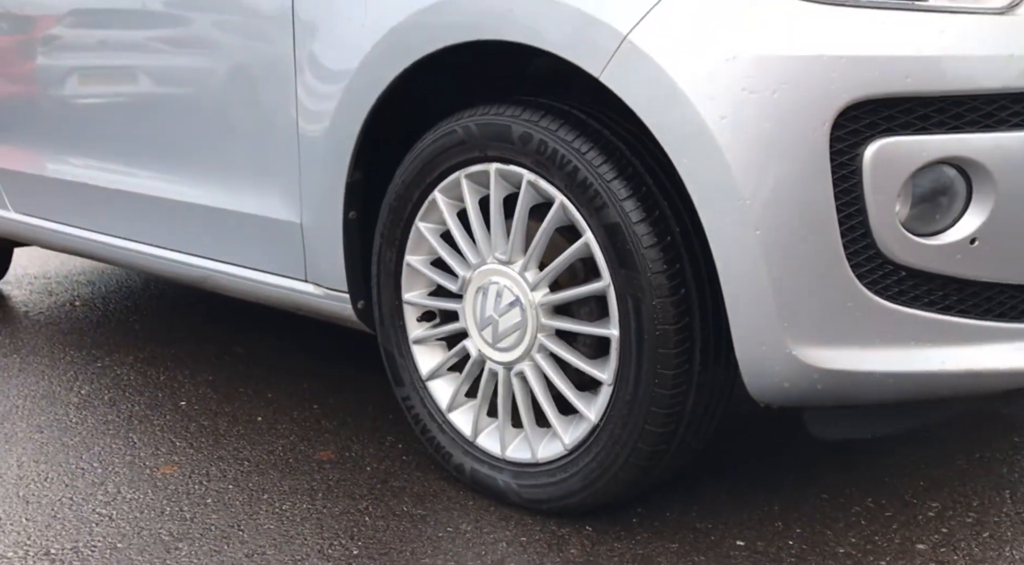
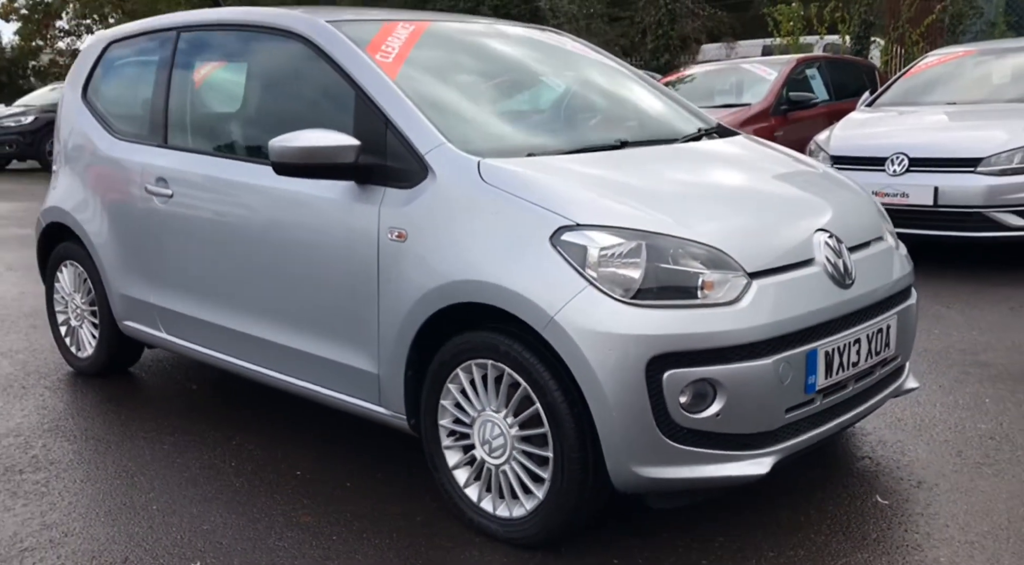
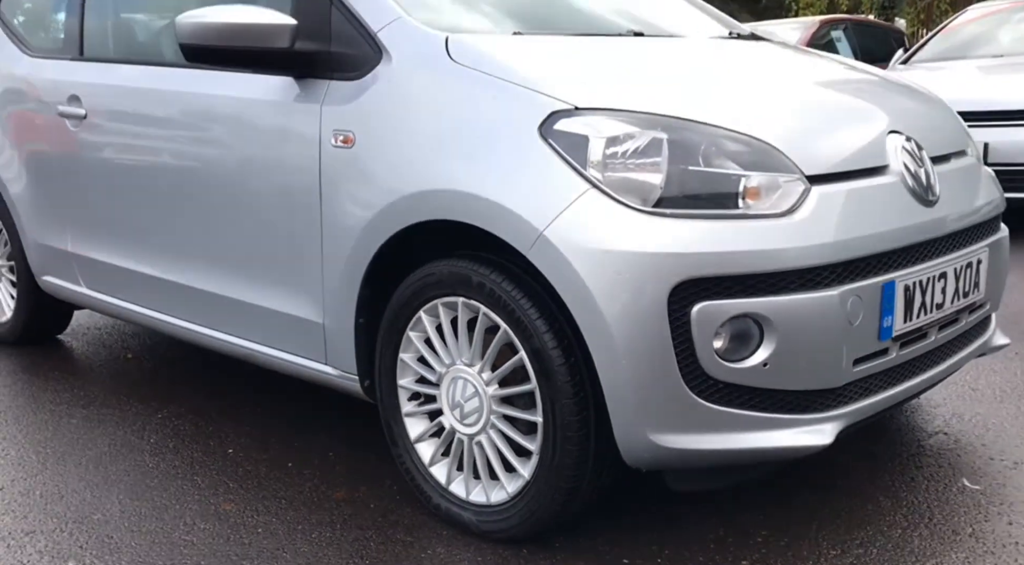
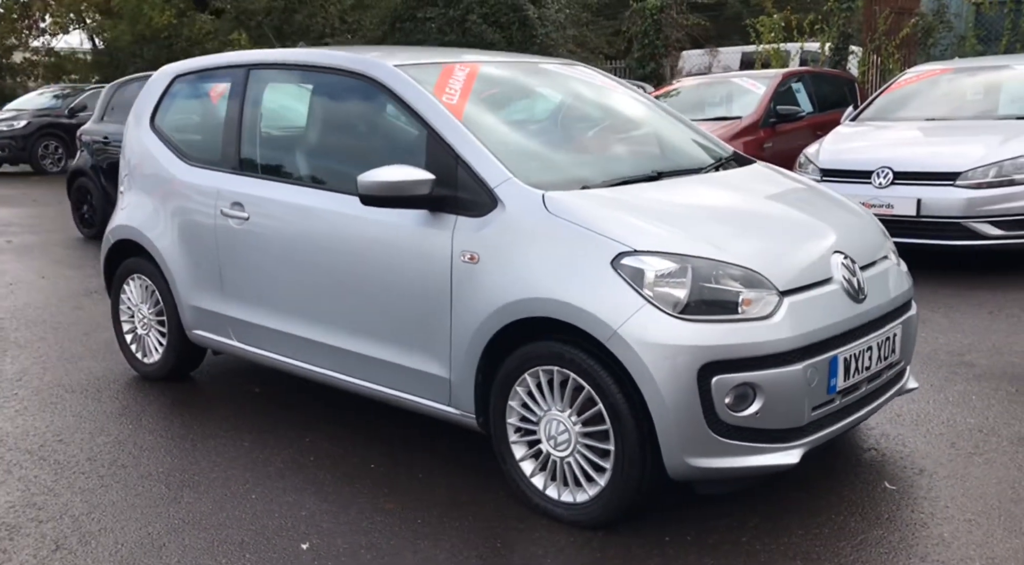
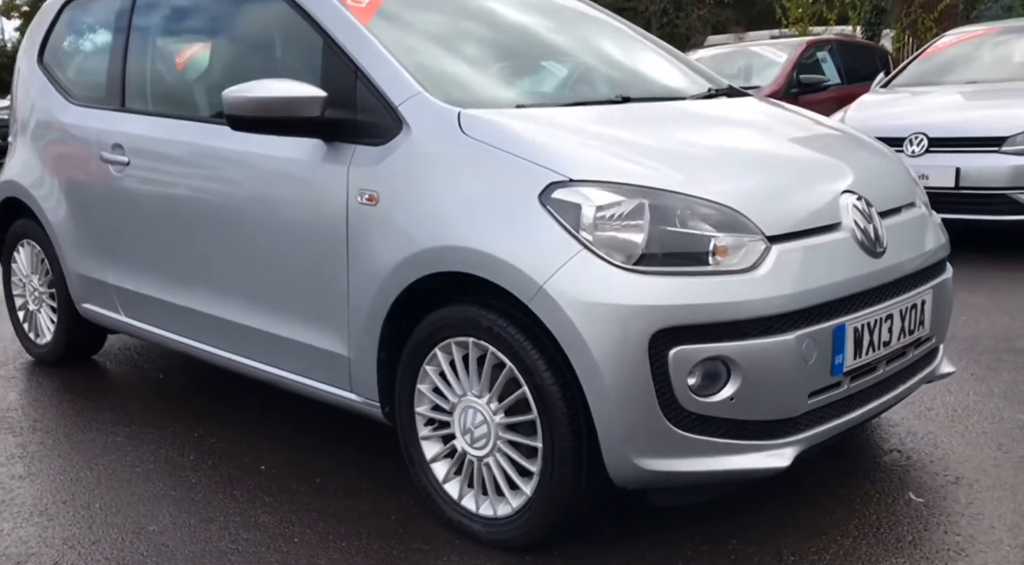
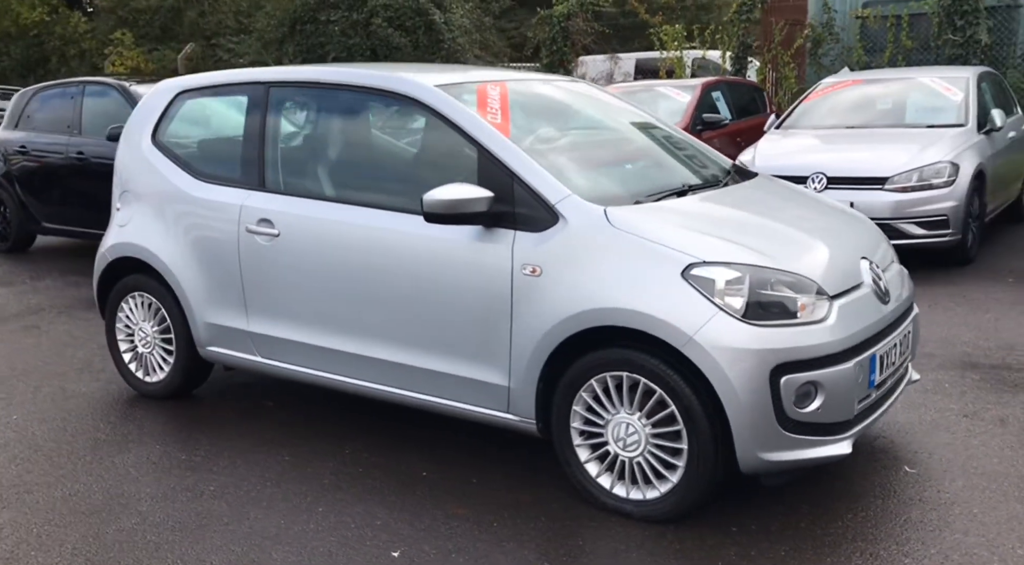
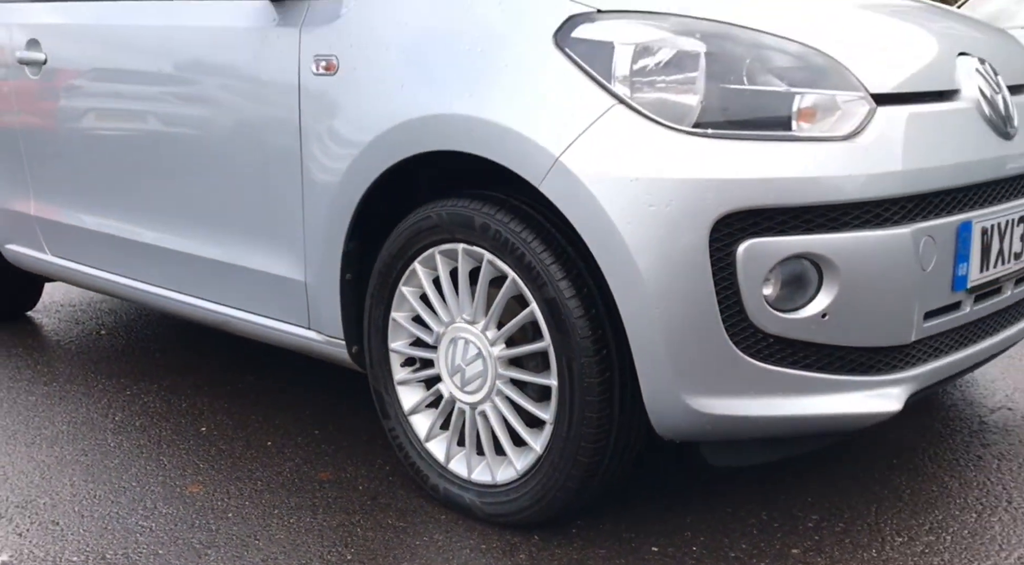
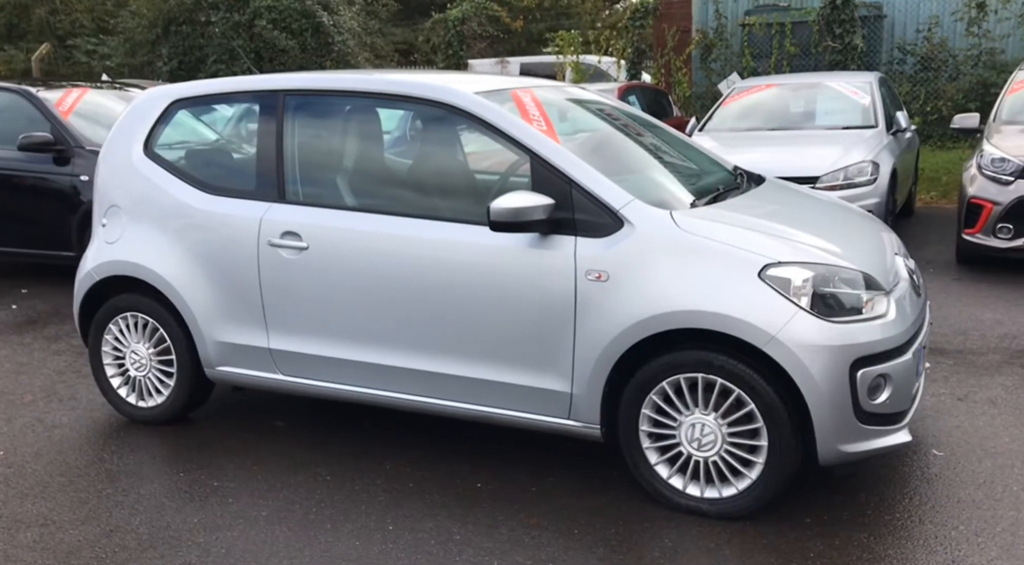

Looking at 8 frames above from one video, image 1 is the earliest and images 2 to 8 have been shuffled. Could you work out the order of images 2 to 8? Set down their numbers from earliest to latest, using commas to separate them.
7, 3, 5, 2, 4, 6, 8
